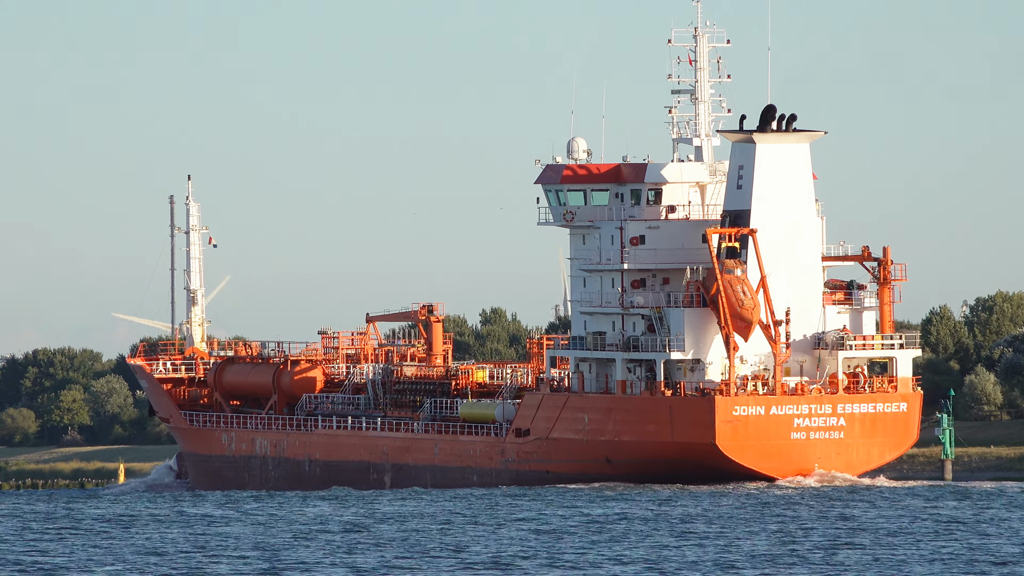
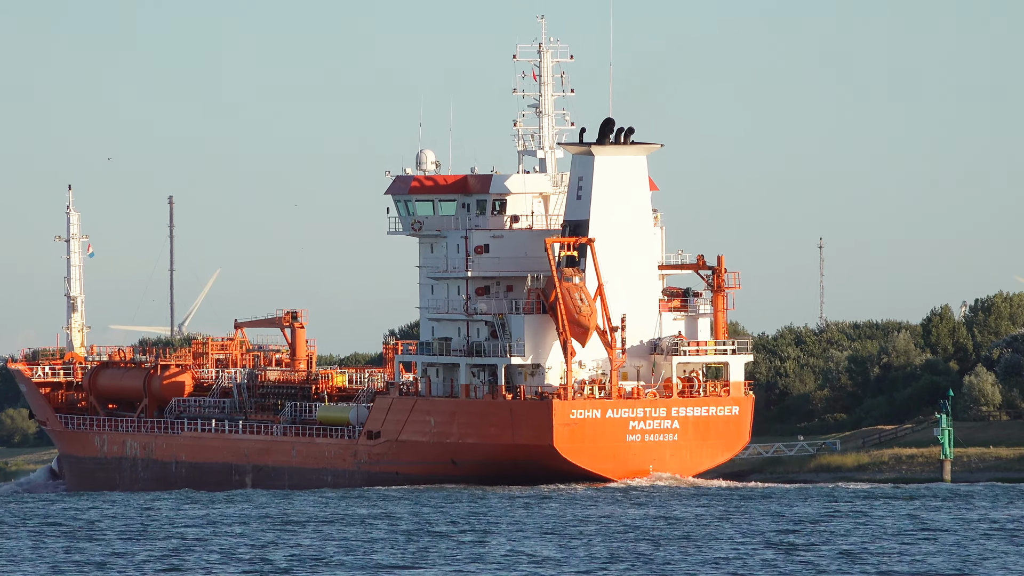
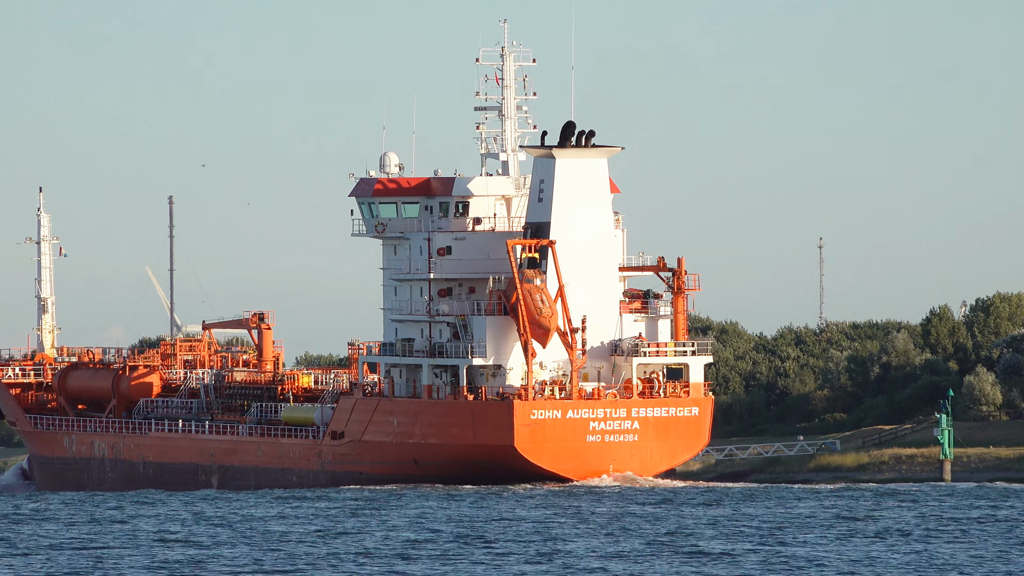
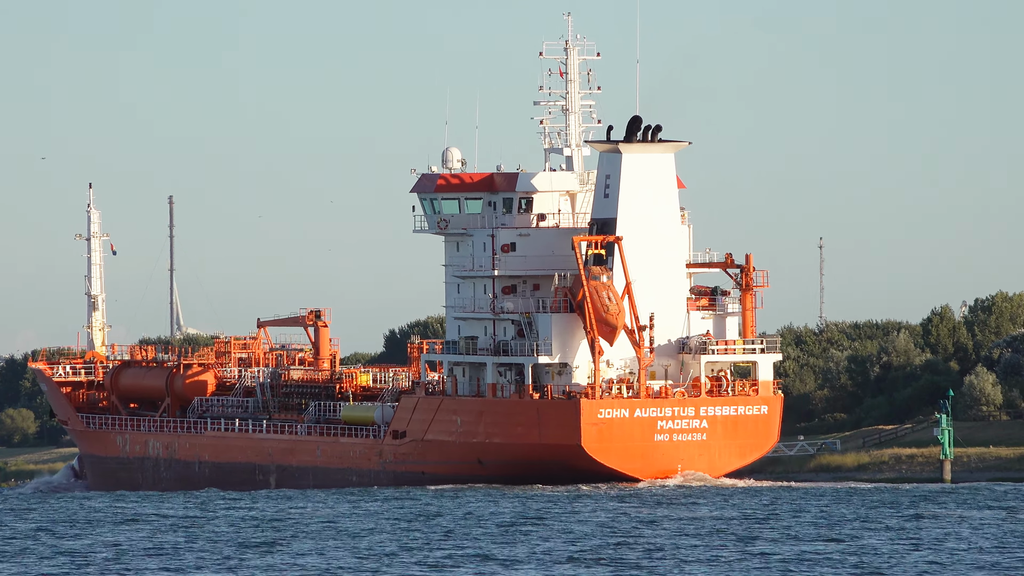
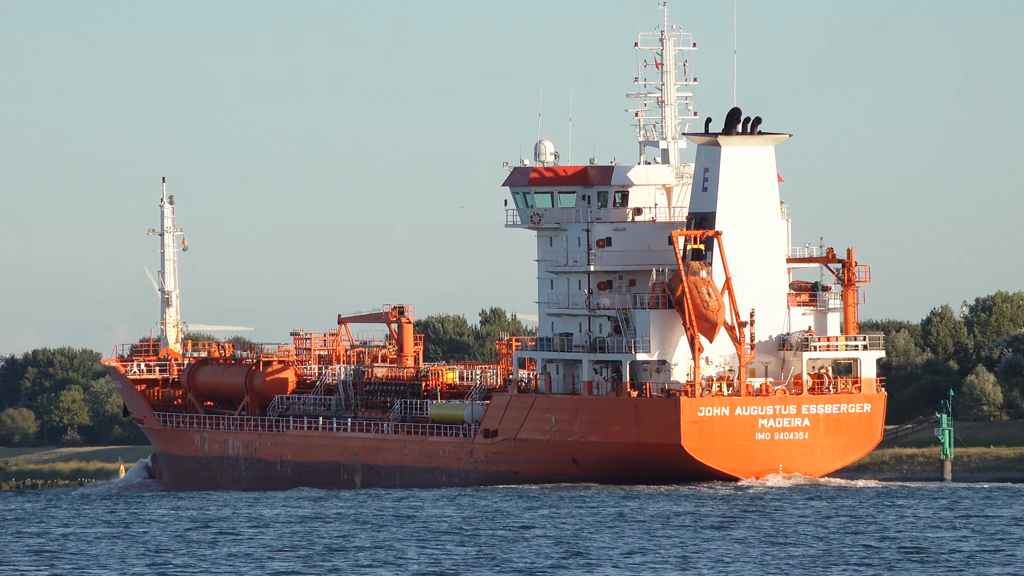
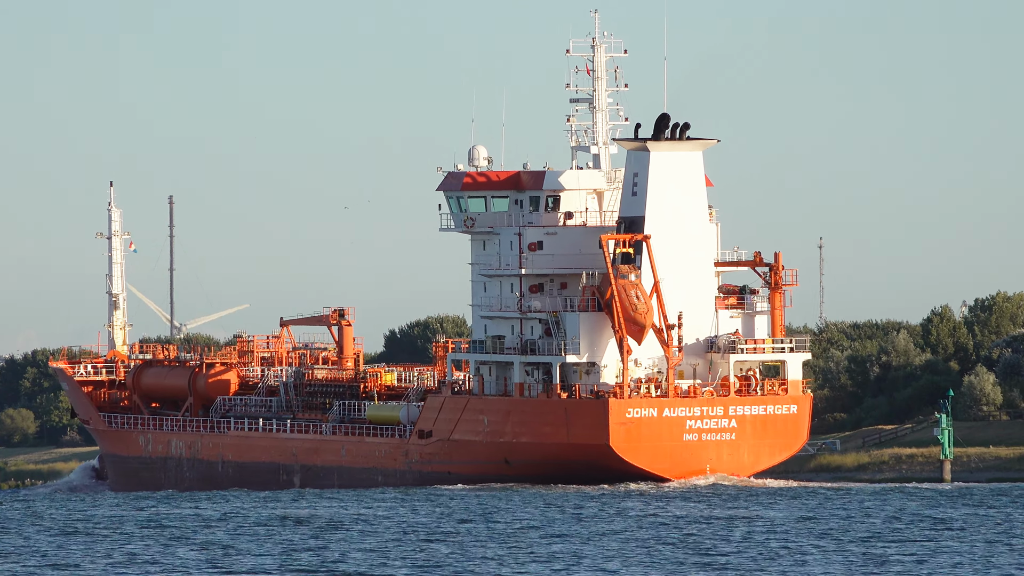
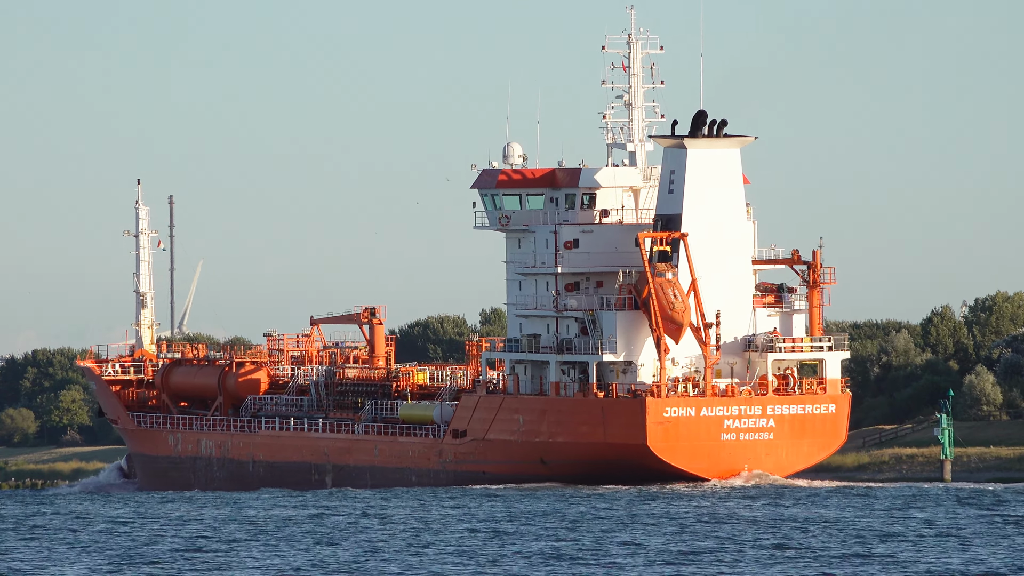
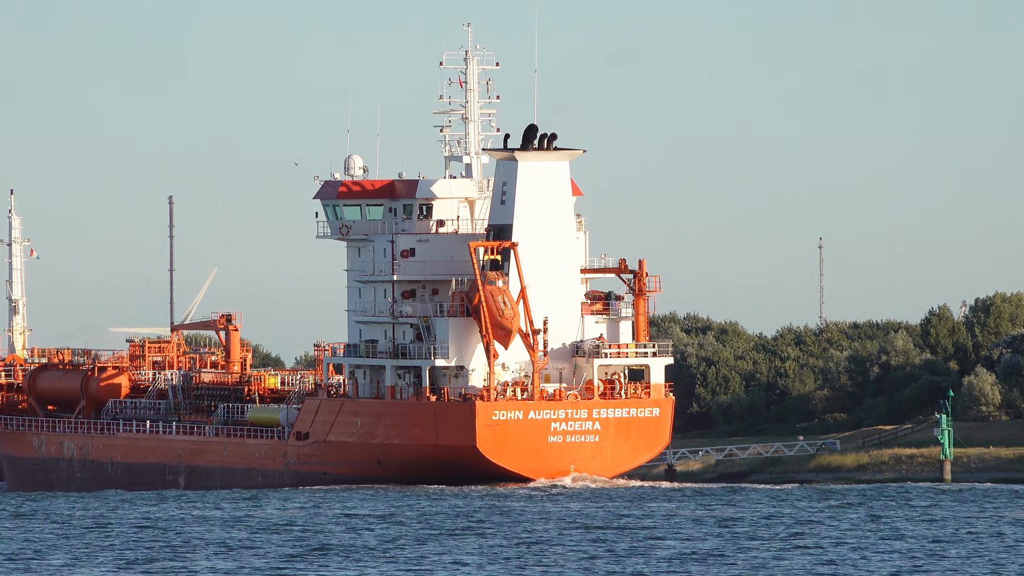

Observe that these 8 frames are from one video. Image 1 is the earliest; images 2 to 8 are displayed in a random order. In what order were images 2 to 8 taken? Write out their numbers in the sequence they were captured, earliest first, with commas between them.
5, 7, 6, 4, 2, 3, 8
